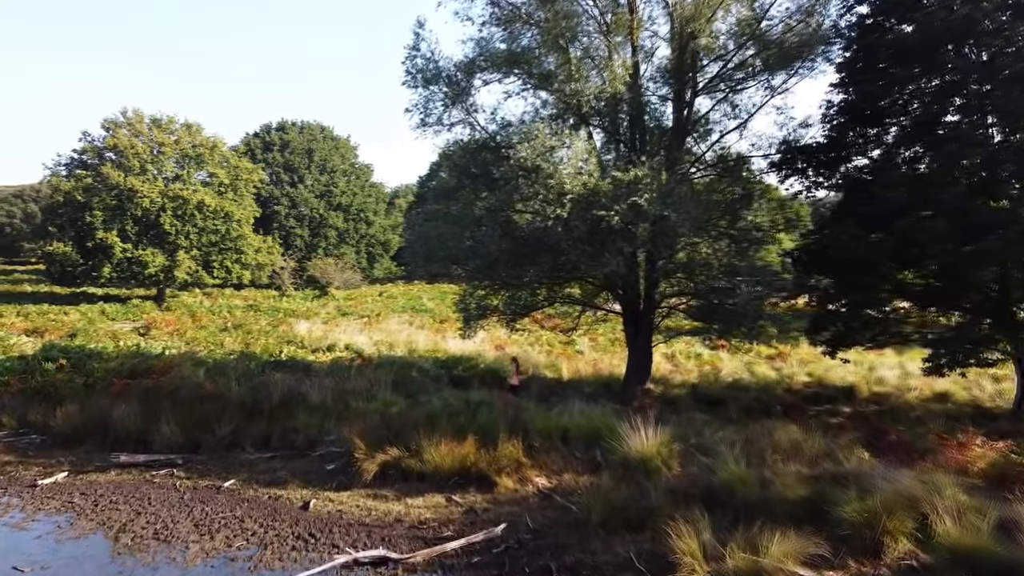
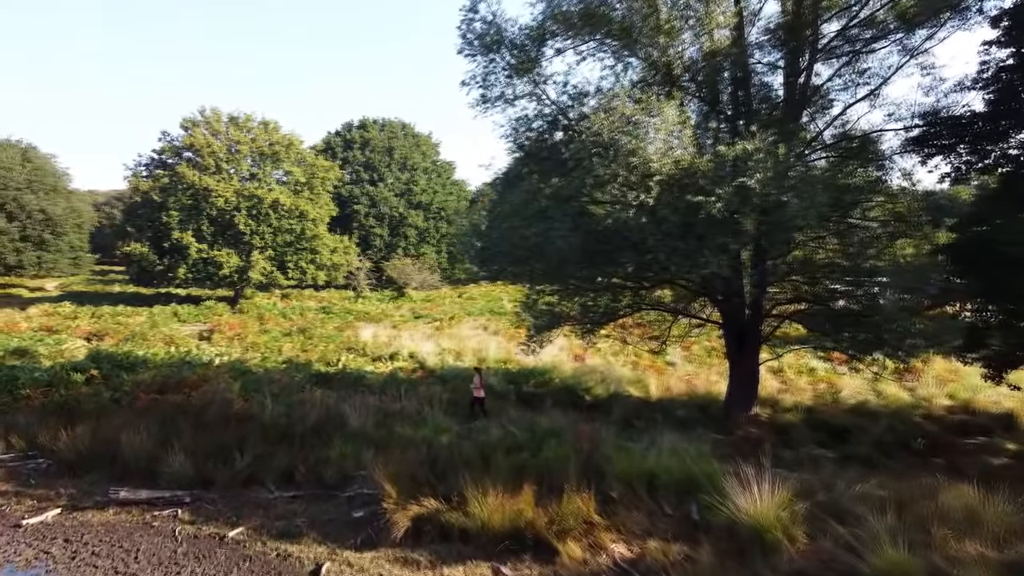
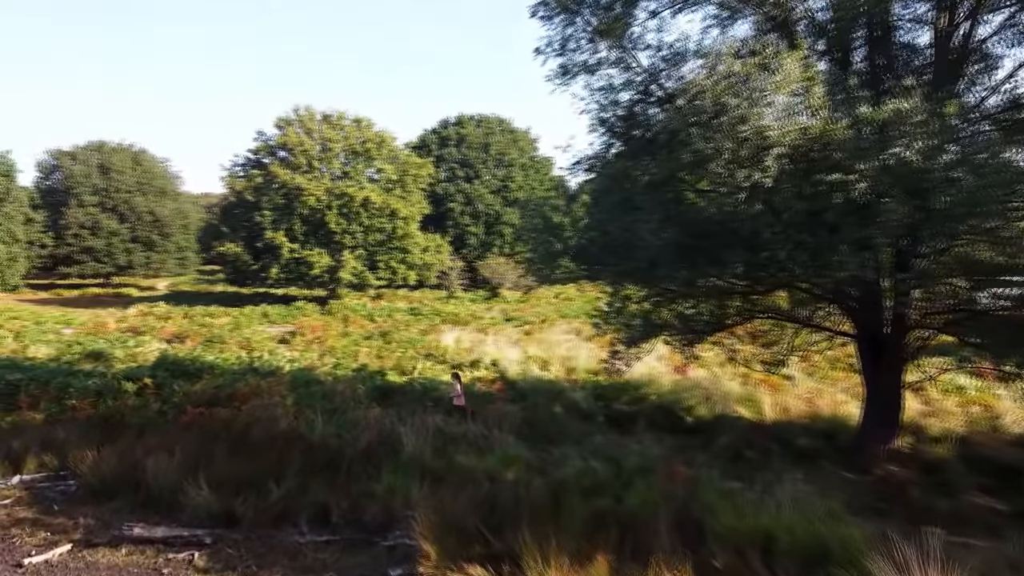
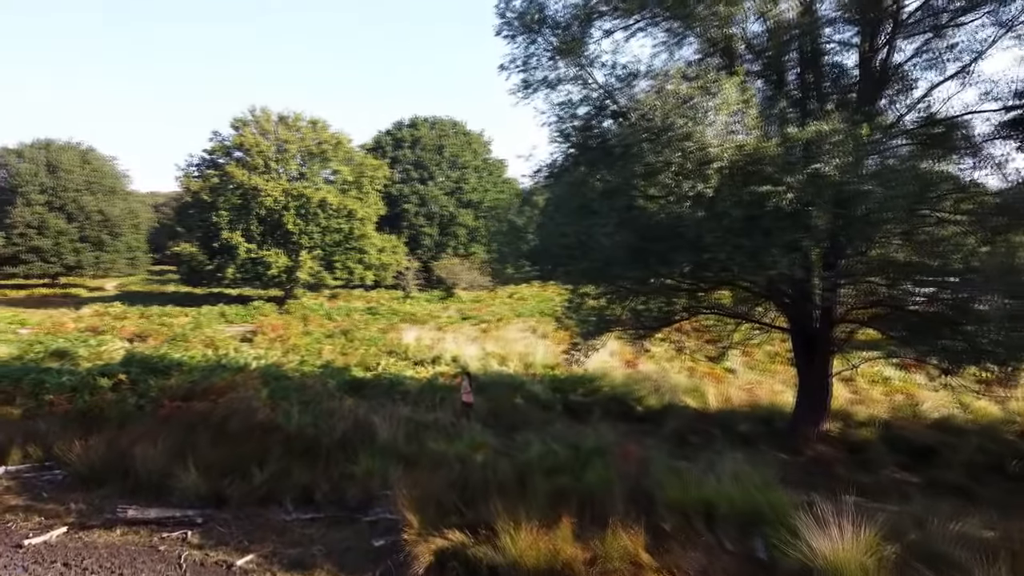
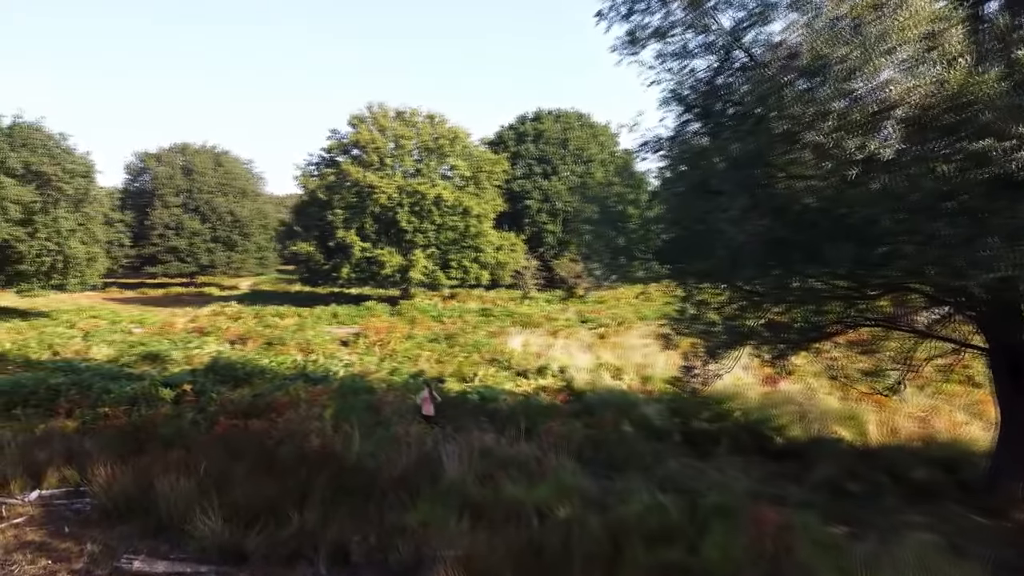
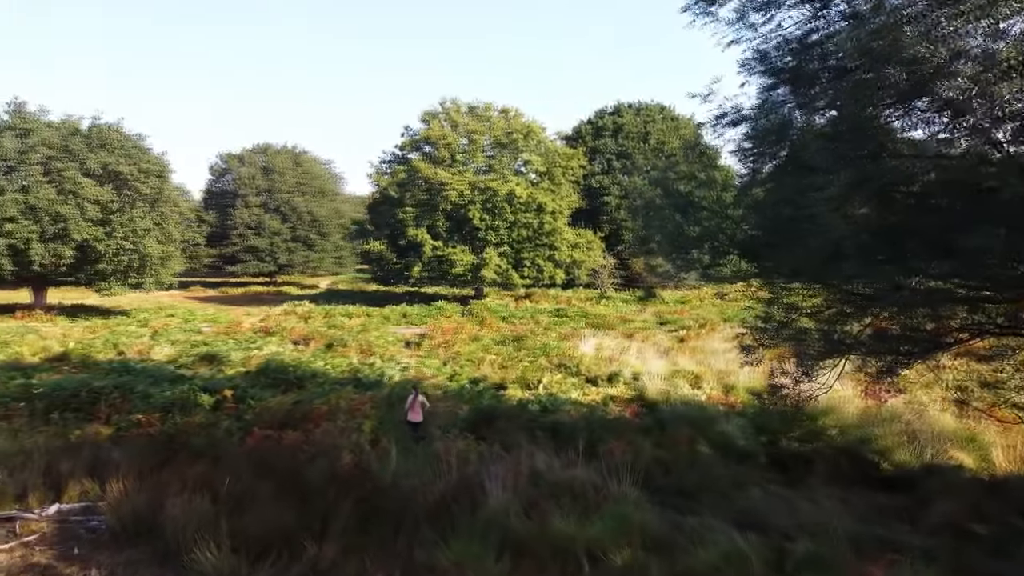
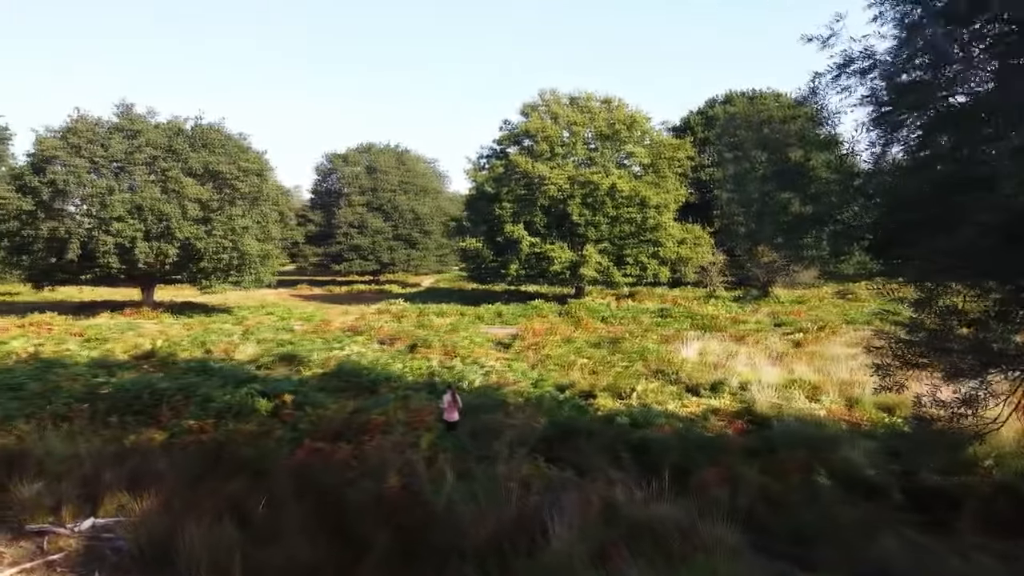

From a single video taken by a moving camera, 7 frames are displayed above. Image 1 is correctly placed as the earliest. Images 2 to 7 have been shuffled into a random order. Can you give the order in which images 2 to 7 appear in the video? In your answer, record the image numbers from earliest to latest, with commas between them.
2, 4, 3, 5, 6, 7
